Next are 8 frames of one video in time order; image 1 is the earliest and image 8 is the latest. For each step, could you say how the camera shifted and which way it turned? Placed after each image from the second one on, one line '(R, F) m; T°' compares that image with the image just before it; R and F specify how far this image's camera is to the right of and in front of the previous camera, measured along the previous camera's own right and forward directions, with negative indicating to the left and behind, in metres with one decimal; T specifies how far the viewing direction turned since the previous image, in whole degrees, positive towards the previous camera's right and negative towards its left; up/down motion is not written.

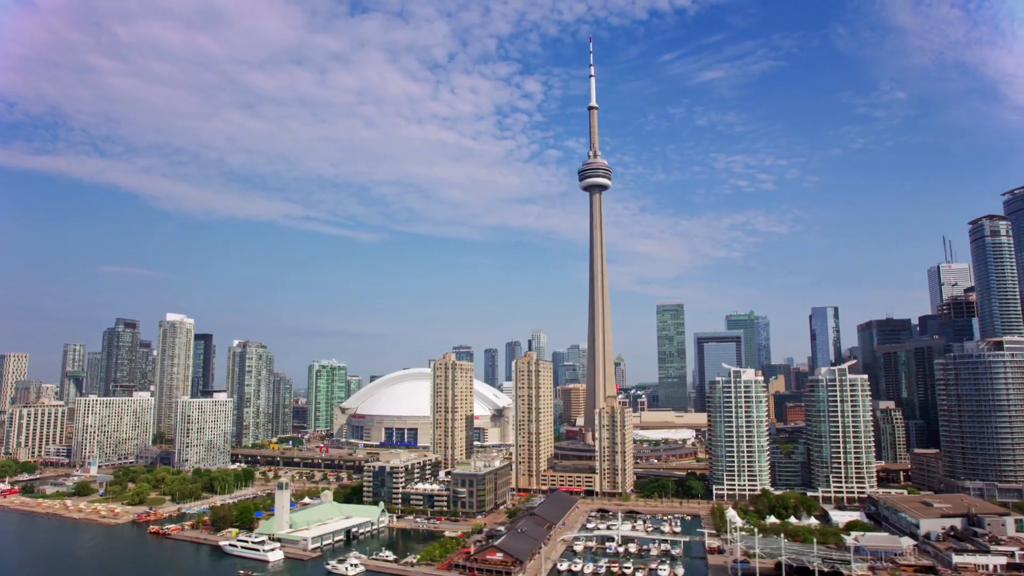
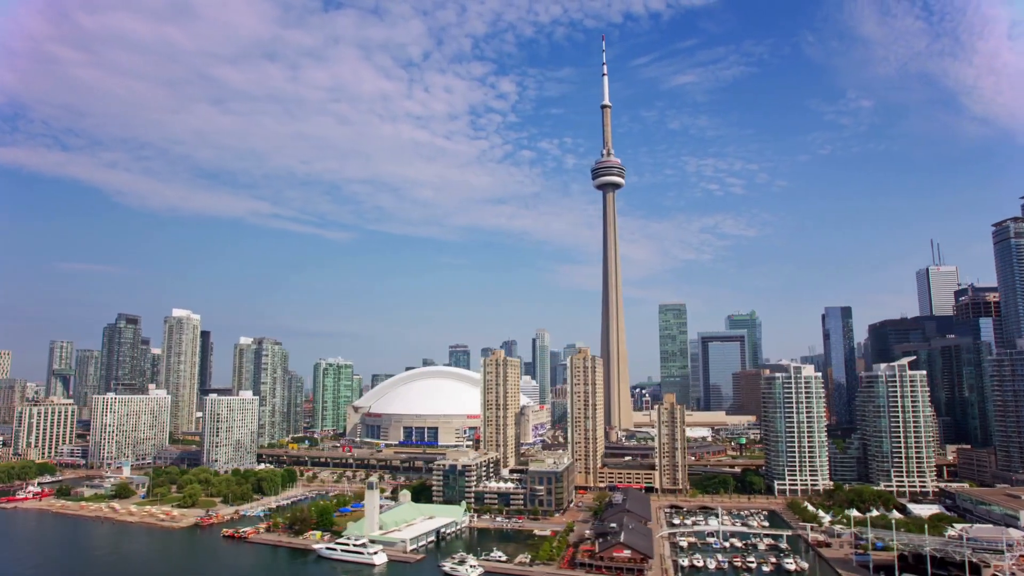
(-10.1, +1.4) m; +3°
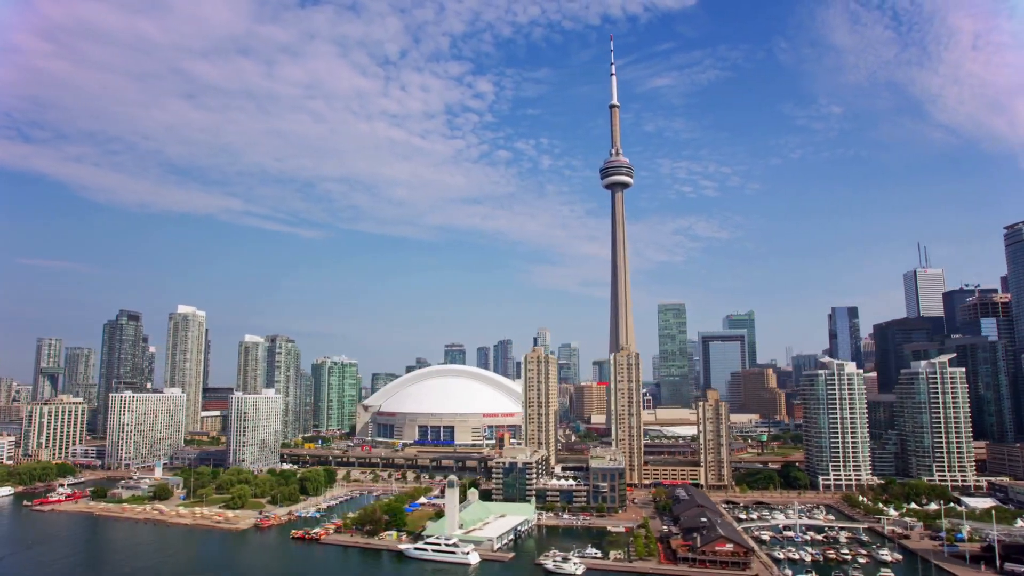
(-8.3, +0.6) m; +3°
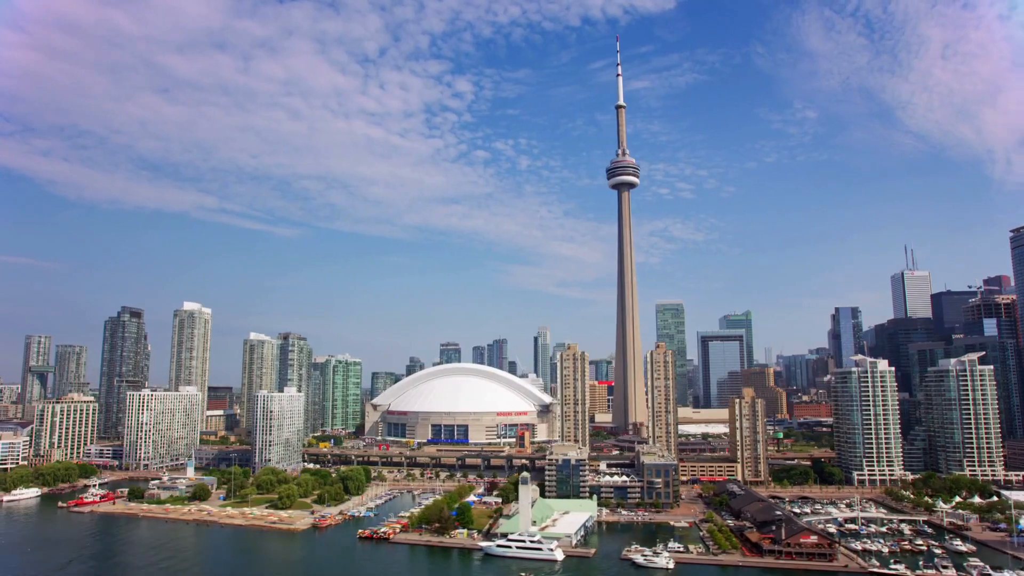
(-7.3, +0.2) m; +2°
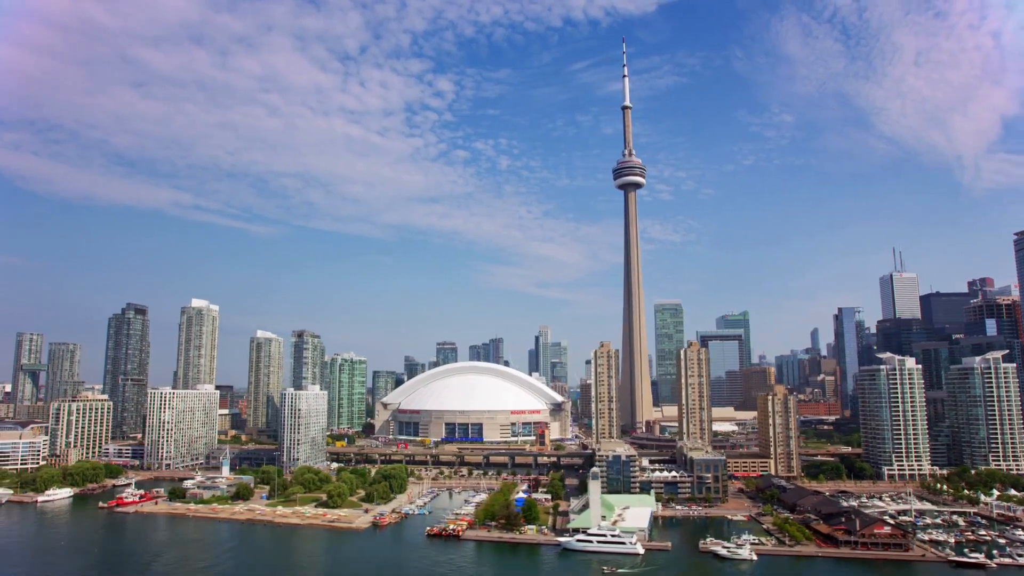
(-7.0, -0.1) m; +2°
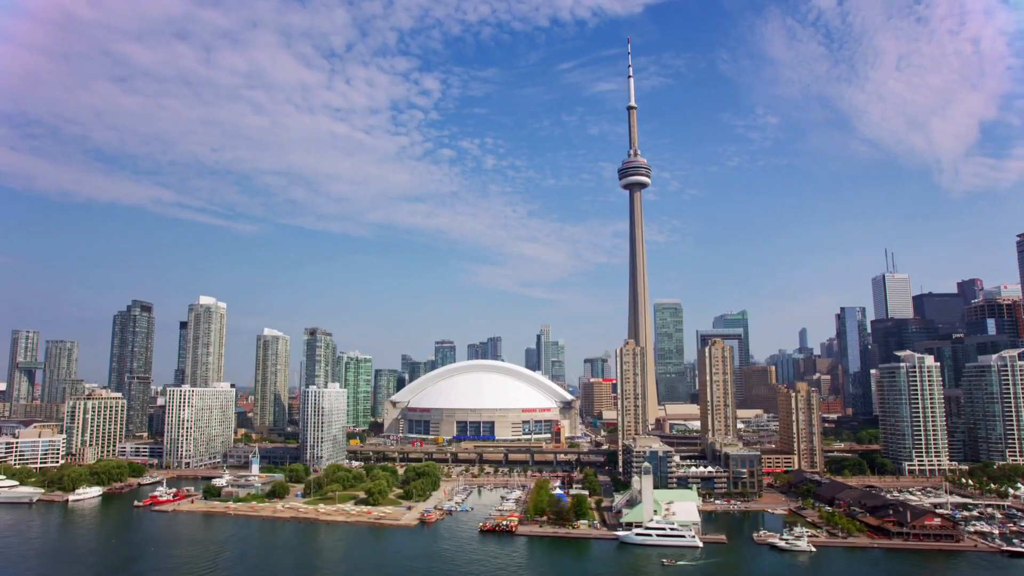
(-5.3, -0.3) m; +2°
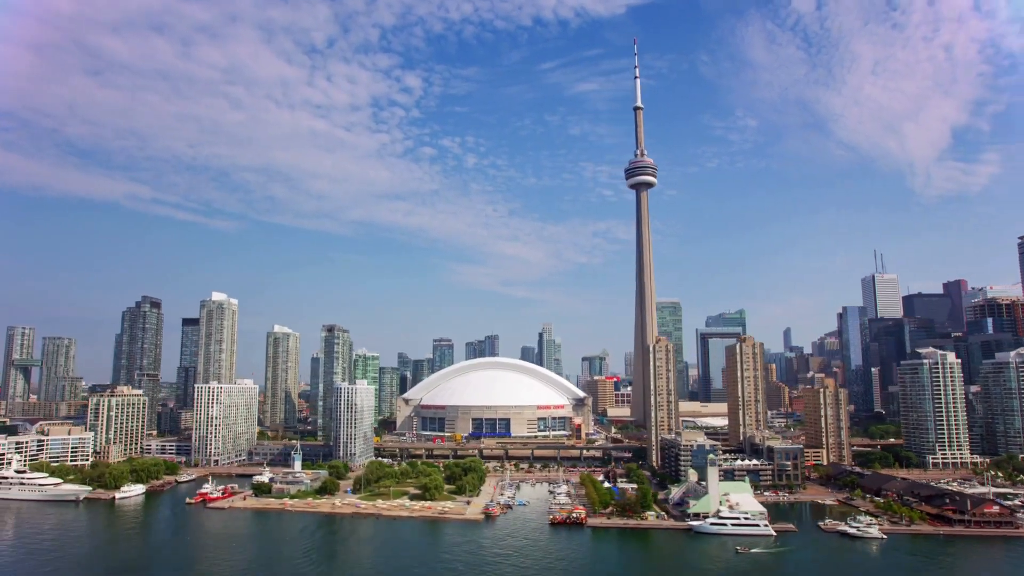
(-7.1, -0.7) m; +2°
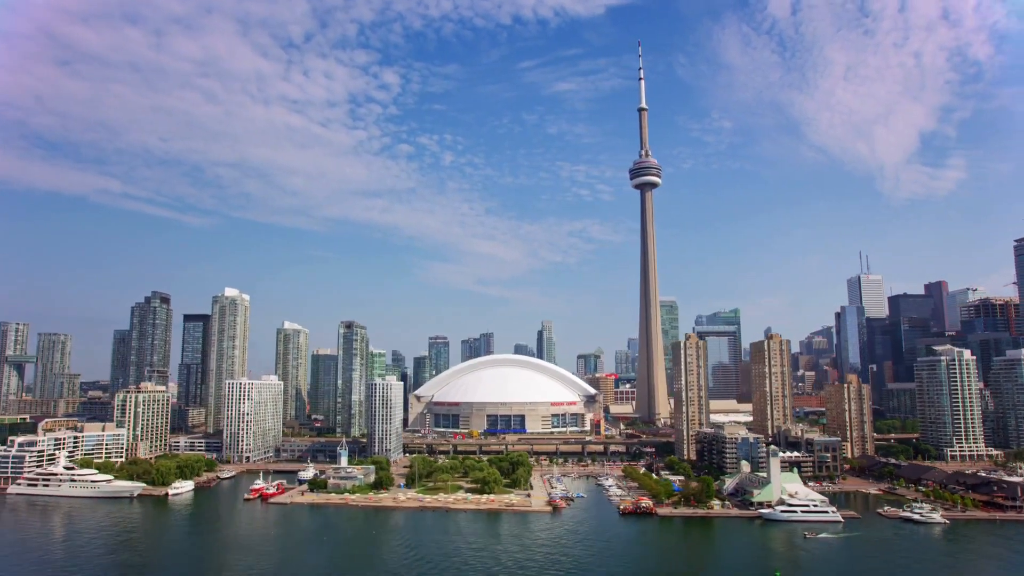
(-7.7, -1.0) m; +2°
